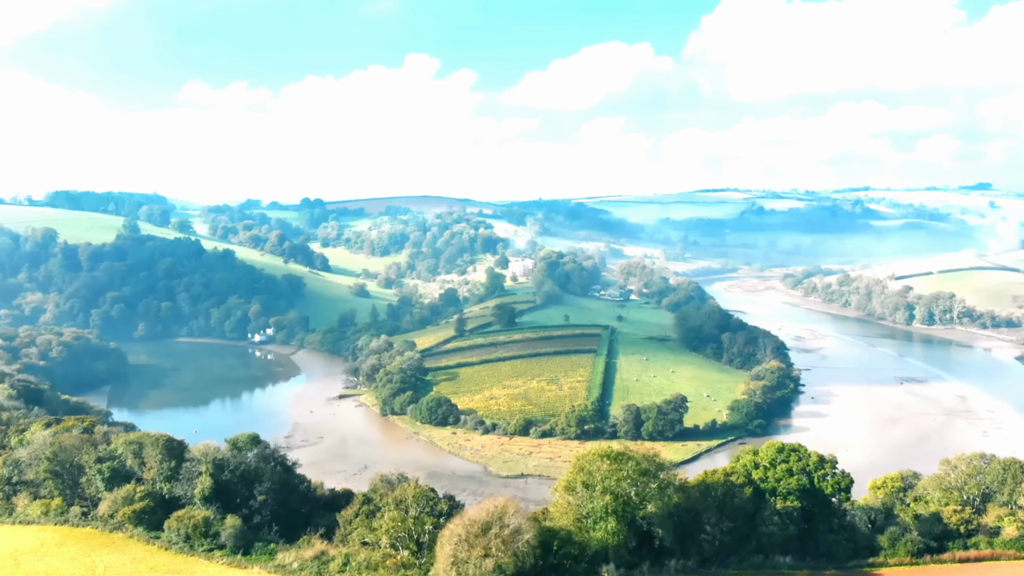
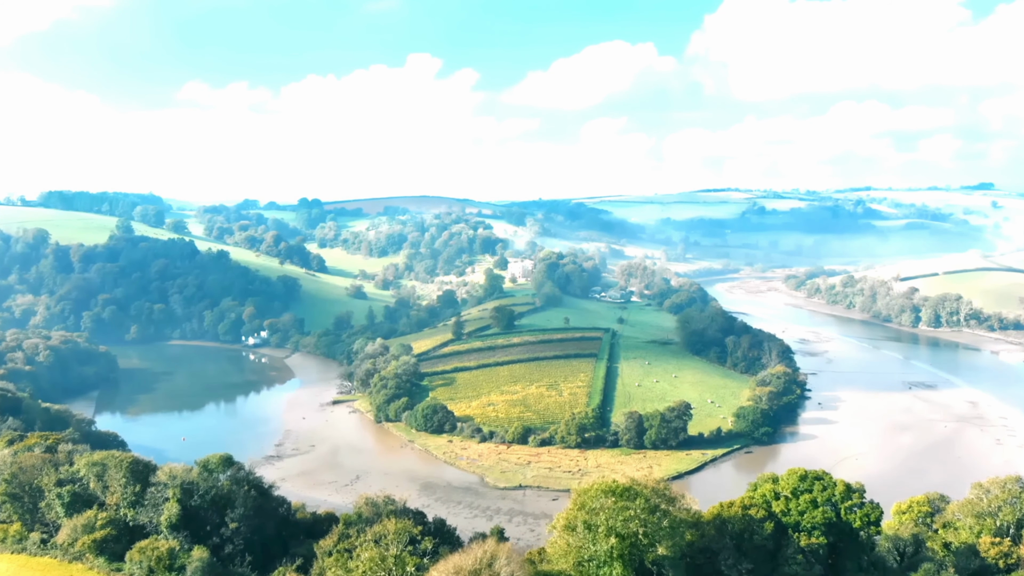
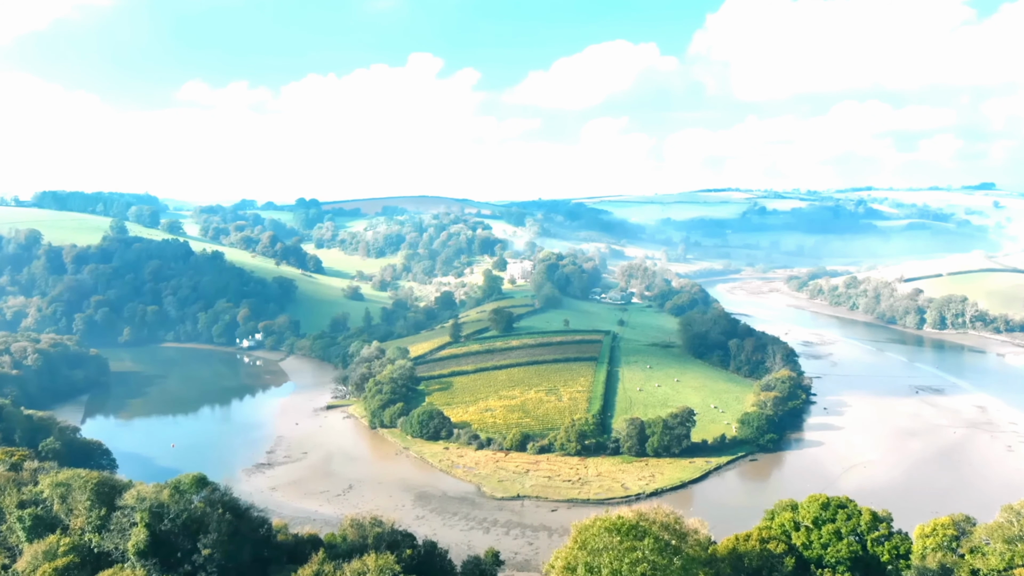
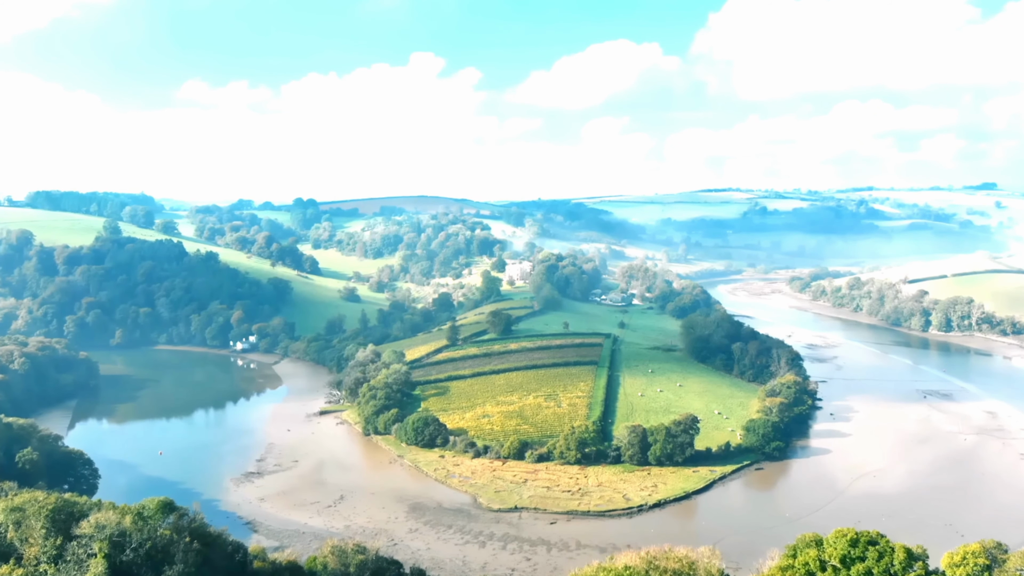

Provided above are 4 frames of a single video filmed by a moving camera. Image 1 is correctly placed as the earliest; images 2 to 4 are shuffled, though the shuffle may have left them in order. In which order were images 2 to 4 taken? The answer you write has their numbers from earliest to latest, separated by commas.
2, 3, 4
